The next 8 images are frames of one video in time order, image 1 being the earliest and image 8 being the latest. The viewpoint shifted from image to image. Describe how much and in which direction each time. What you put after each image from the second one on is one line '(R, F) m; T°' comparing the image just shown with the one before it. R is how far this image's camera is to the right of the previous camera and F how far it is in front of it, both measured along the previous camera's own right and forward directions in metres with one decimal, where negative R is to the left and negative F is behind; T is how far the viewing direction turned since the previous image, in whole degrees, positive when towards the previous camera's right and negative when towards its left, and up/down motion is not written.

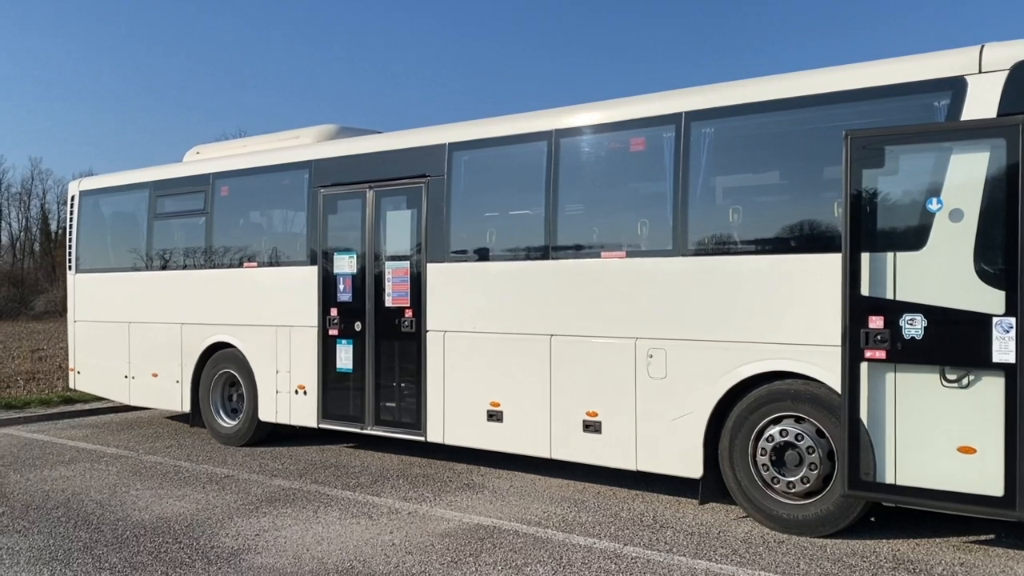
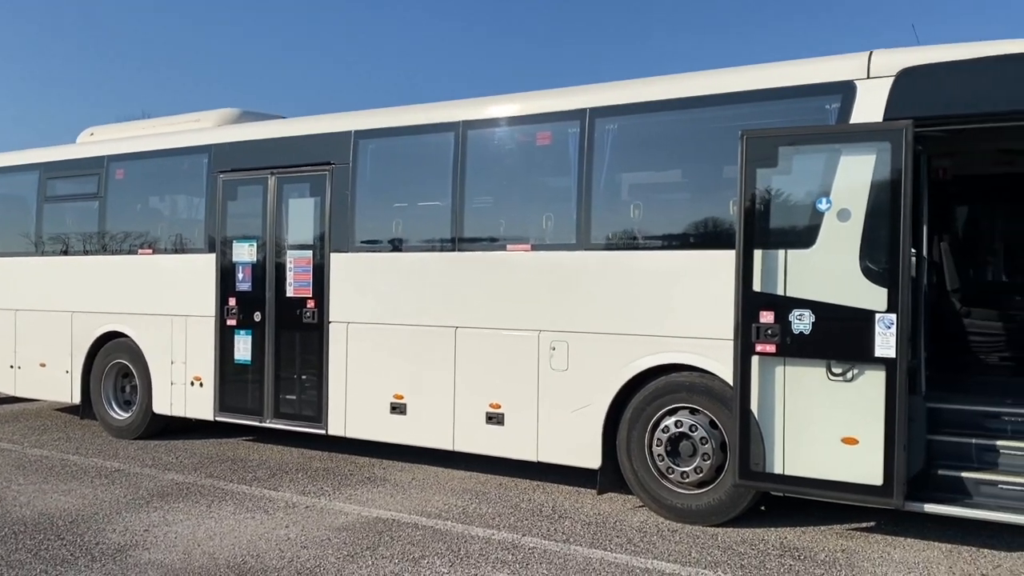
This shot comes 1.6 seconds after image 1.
(+0.1, 0.0) m; +5°
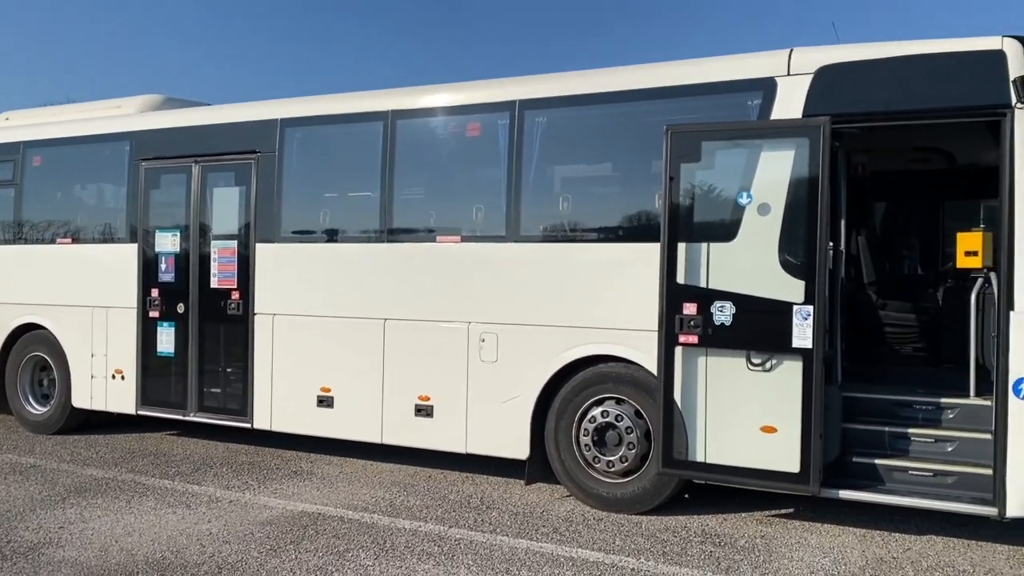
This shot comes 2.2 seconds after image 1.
(+0.1, 0.0) m; +4°
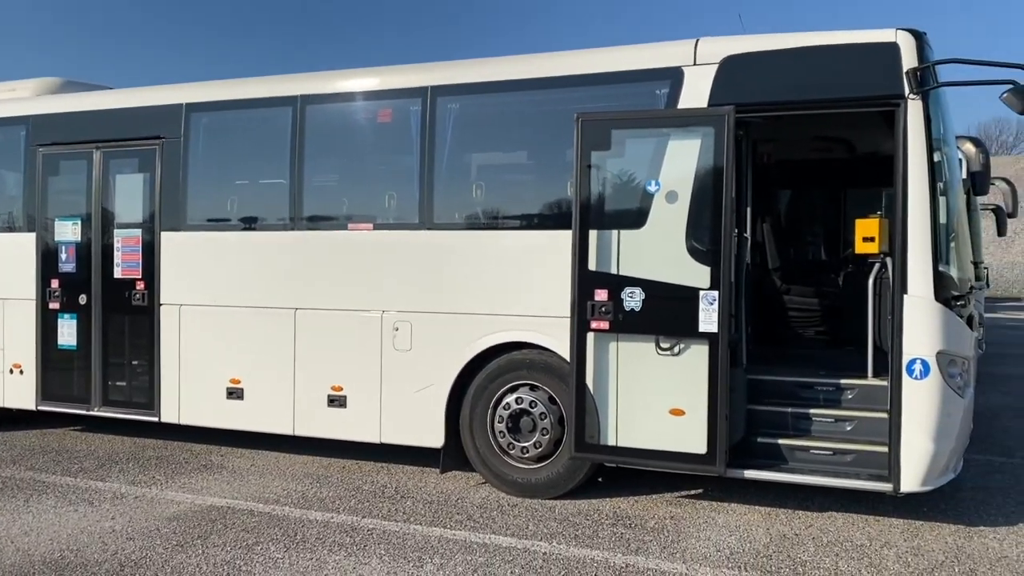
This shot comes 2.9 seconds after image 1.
(+0.1, 0.0) m; +5°
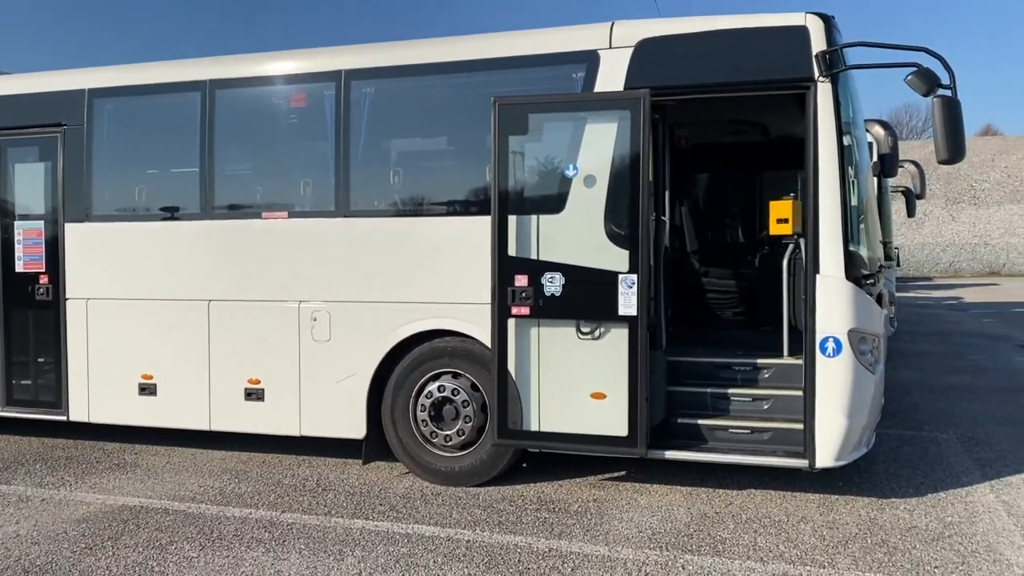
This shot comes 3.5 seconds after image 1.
(+0.1, 0.0) m; +4°
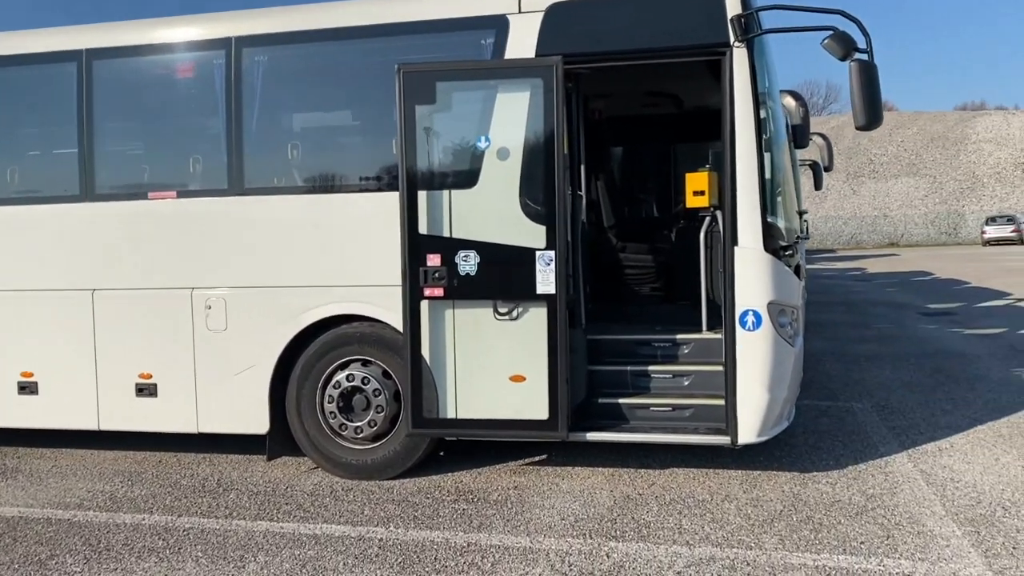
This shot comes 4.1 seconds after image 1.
(0.0, +0.3) m; +5°
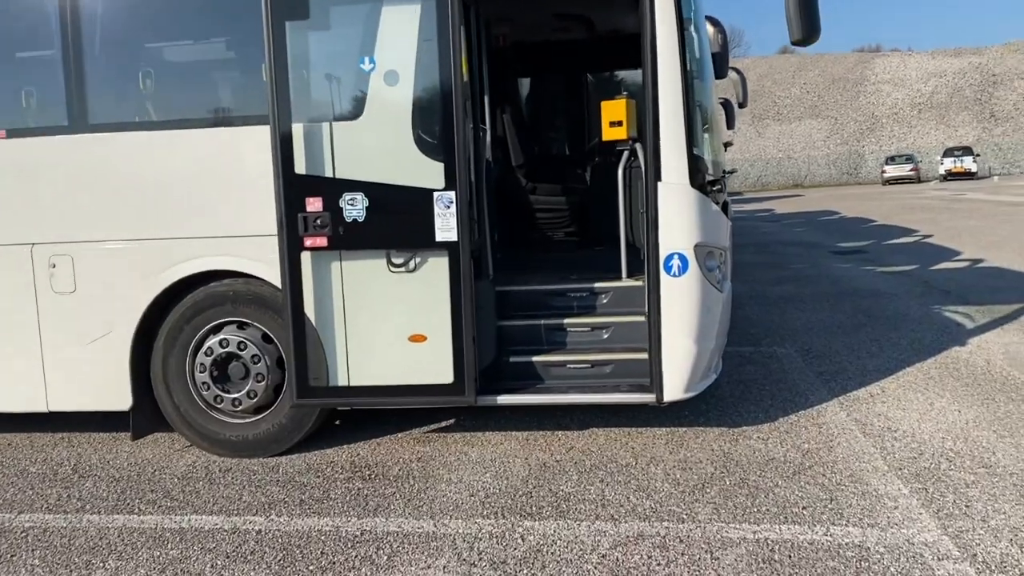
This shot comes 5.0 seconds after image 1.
(+0.1, +0.6) m; +5°
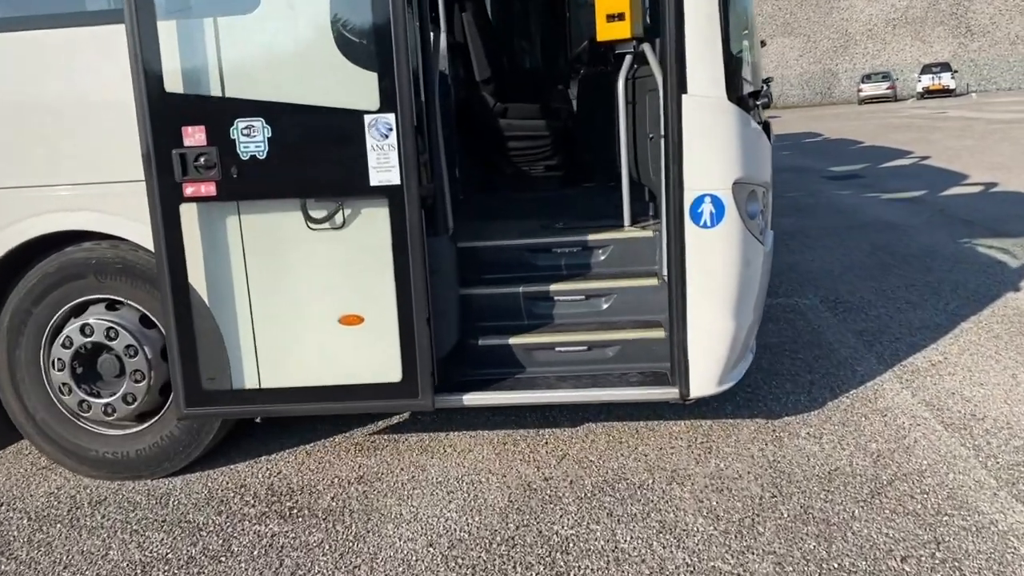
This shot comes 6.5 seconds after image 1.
(0.0, +1.2) m; +2°
